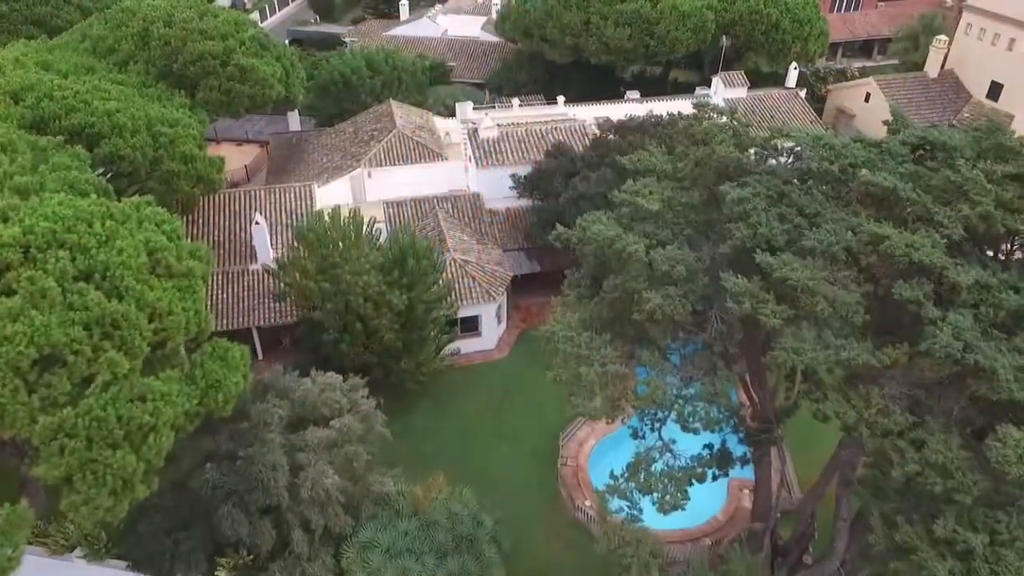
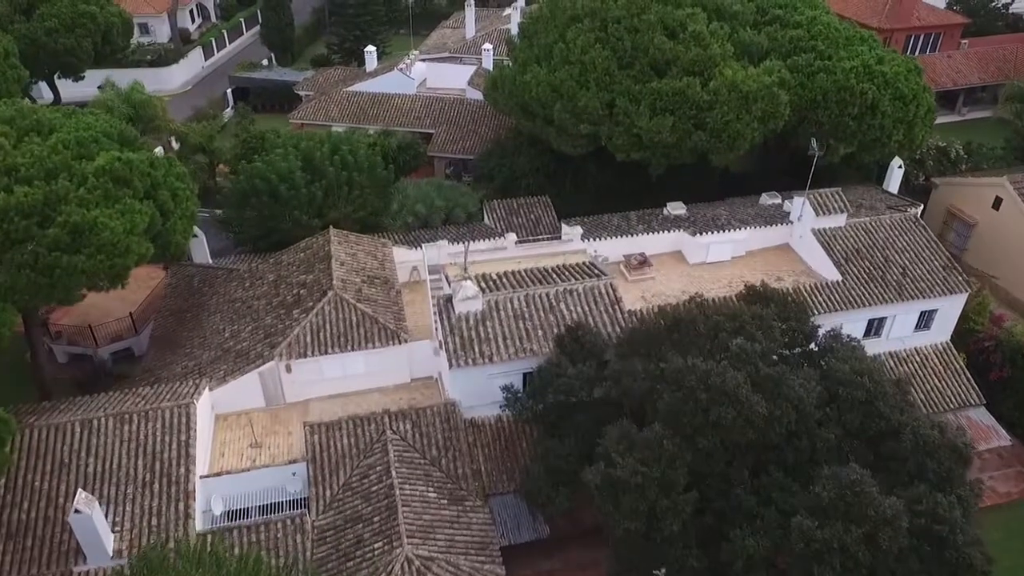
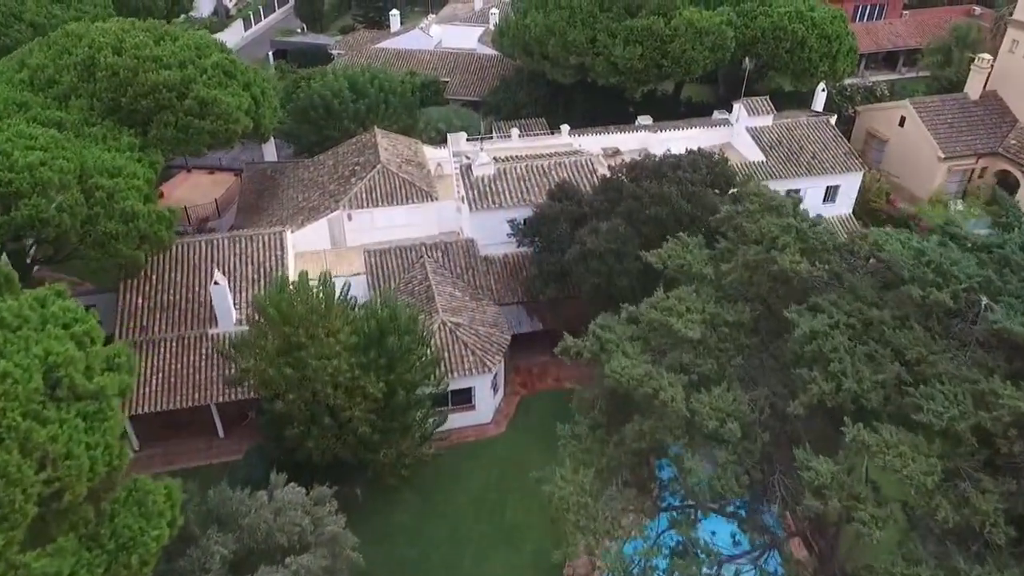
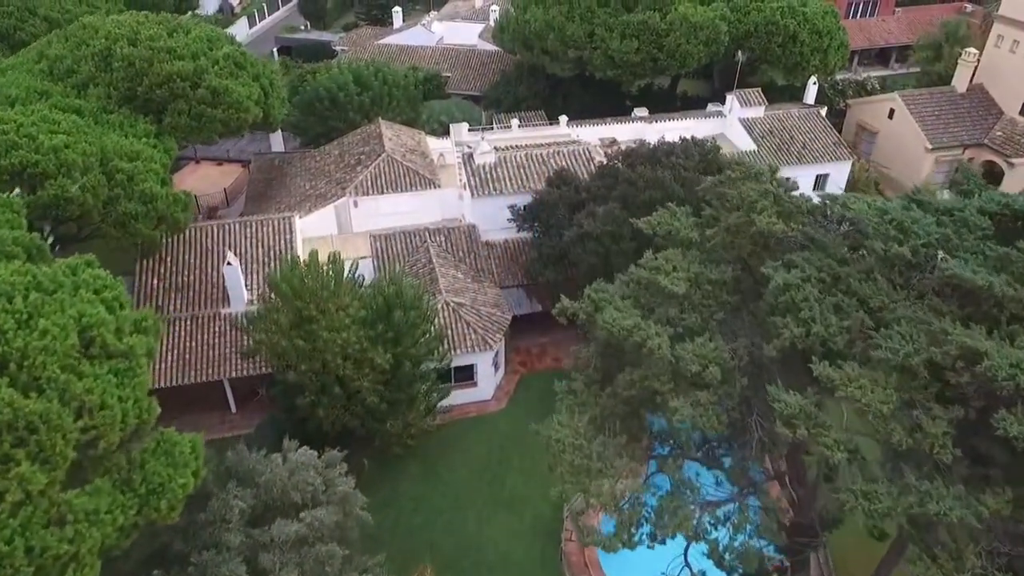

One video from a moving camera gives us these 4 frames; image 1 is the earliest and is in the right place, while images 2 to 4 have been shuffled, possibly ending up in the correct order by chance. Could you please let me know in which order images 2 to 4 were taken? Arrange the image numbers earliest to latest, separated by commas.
4, 3, 2
